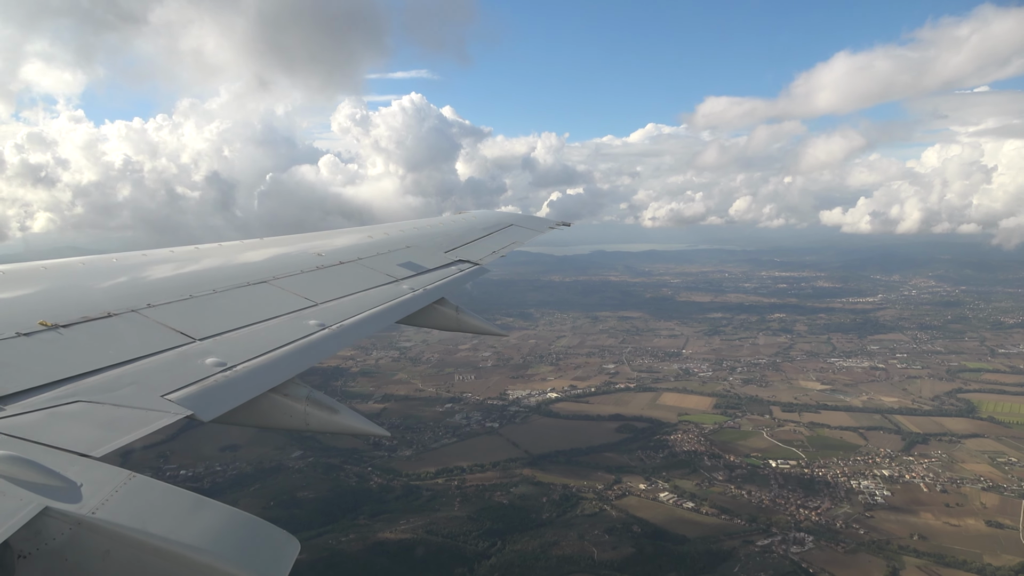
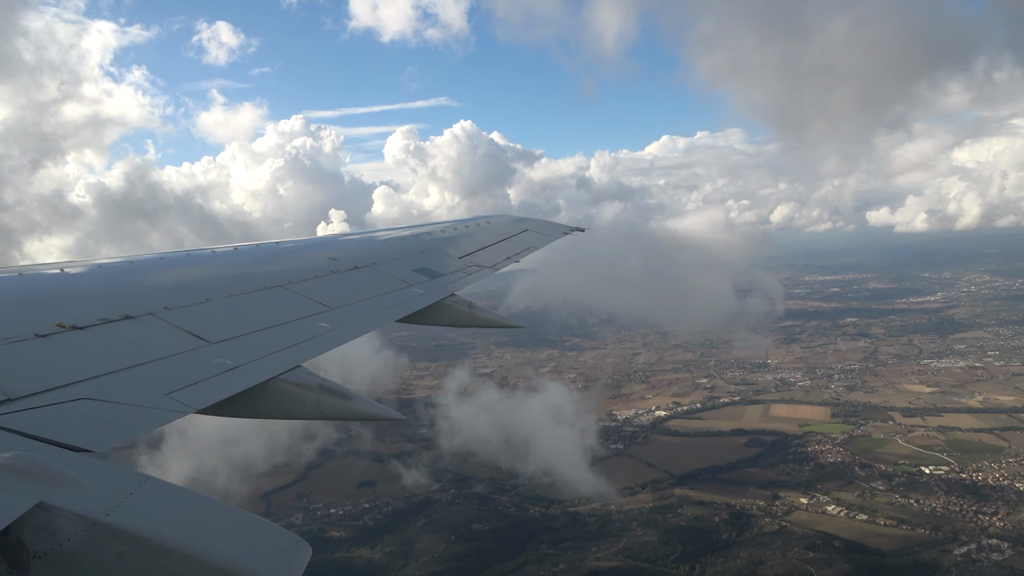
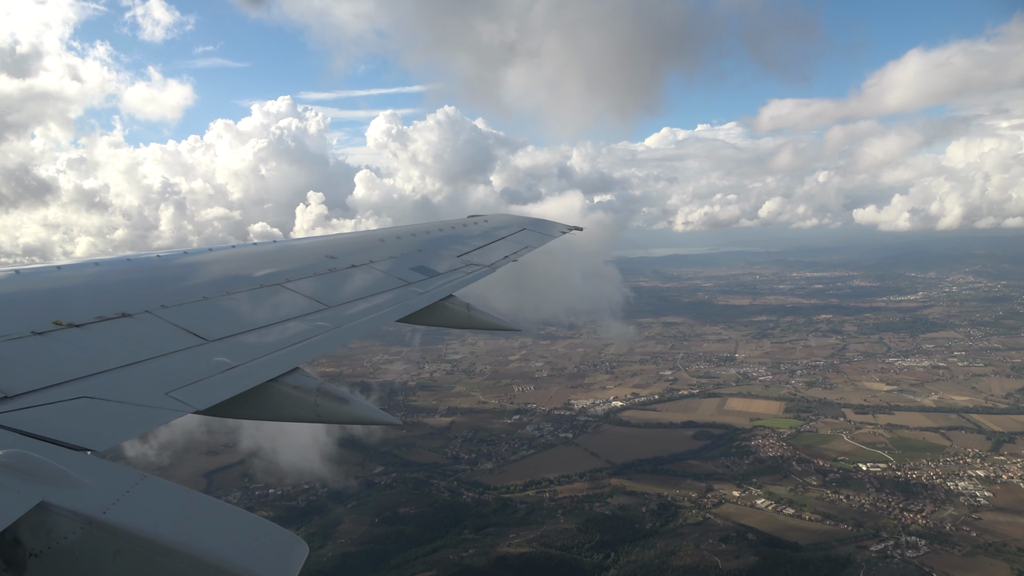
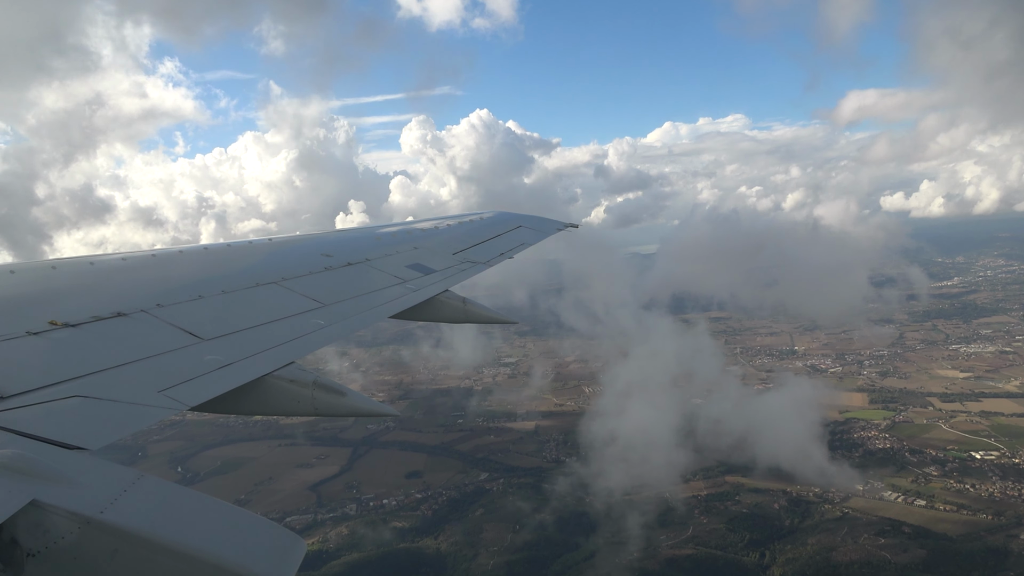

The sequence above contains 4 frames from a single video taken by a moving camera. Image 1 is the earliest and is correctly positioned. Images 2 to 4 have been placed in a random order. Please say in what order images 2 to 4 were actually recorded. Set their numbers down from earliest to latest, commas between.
3, 2, 4
